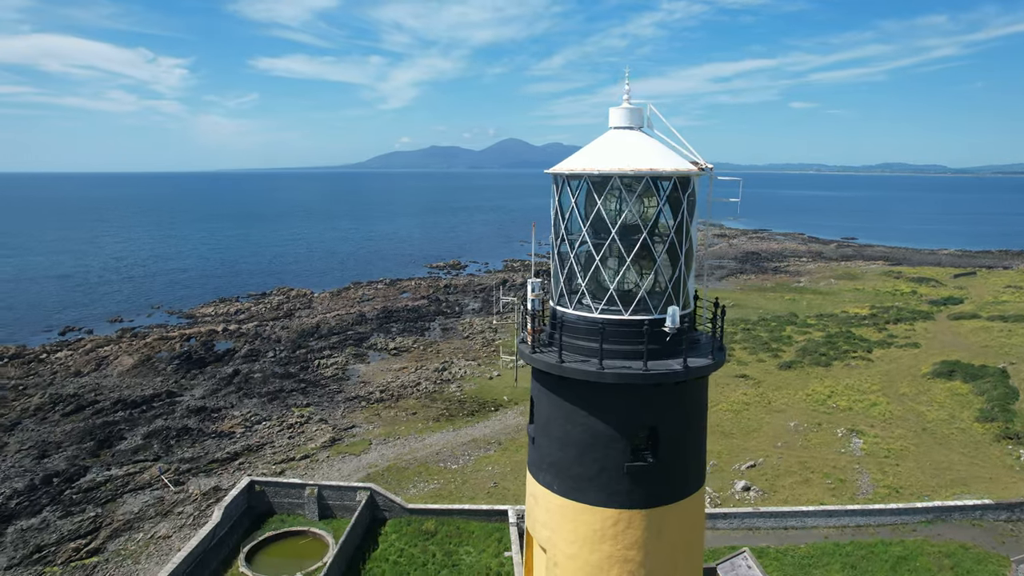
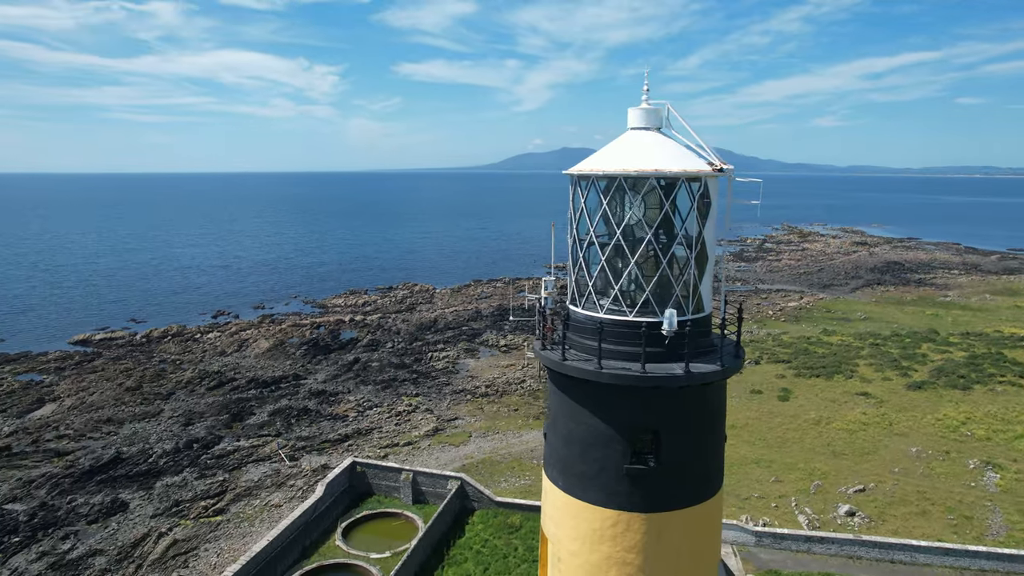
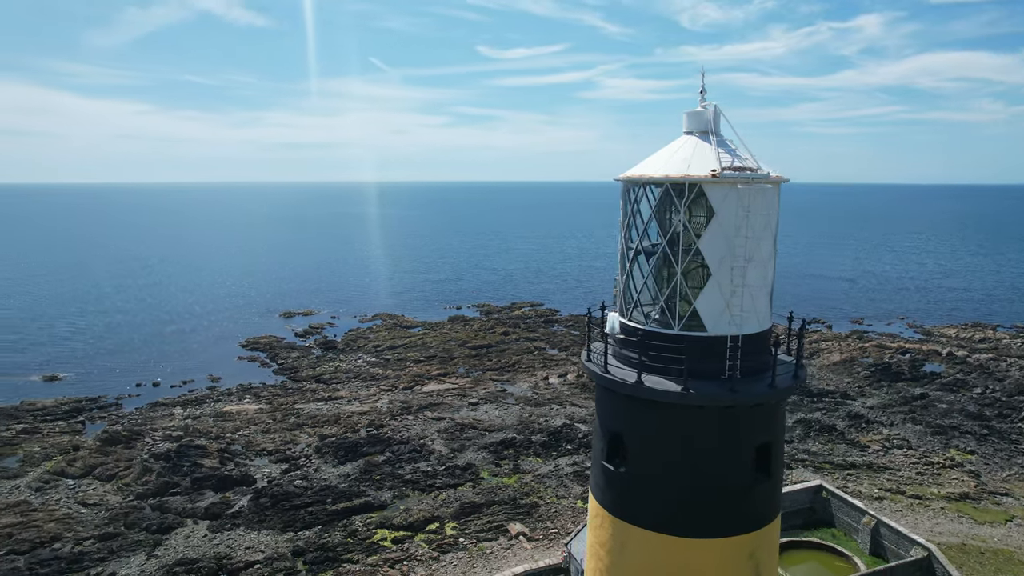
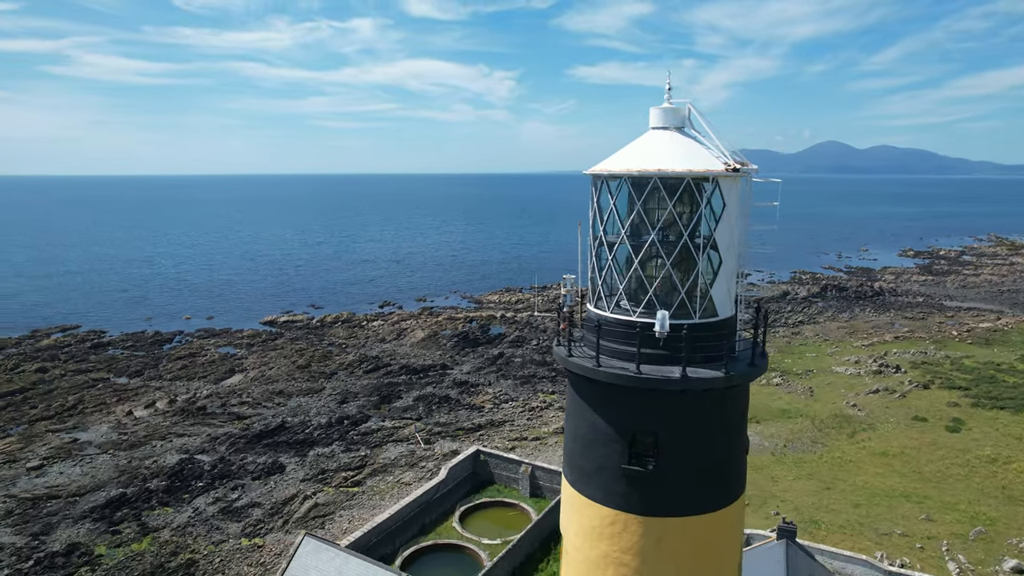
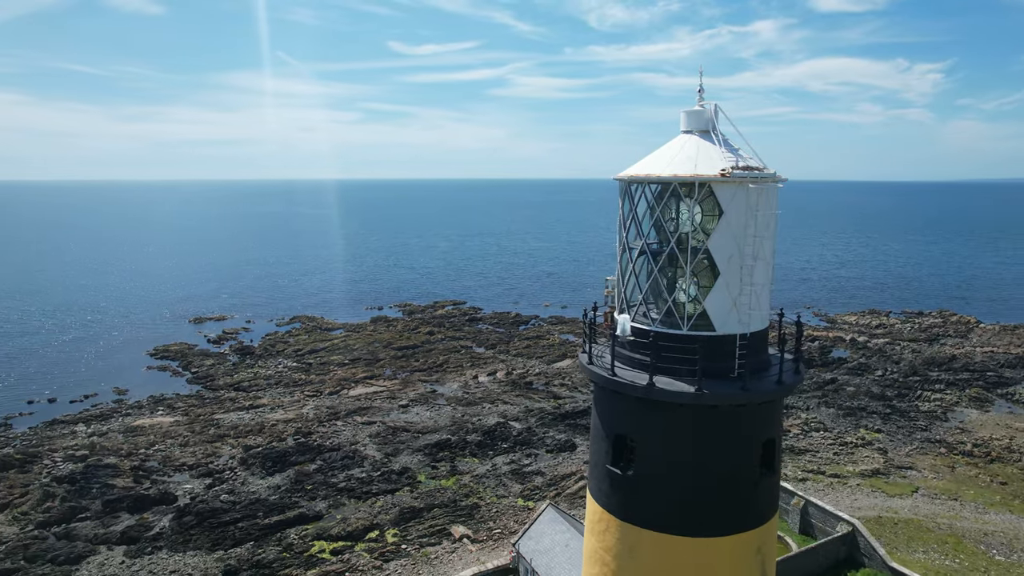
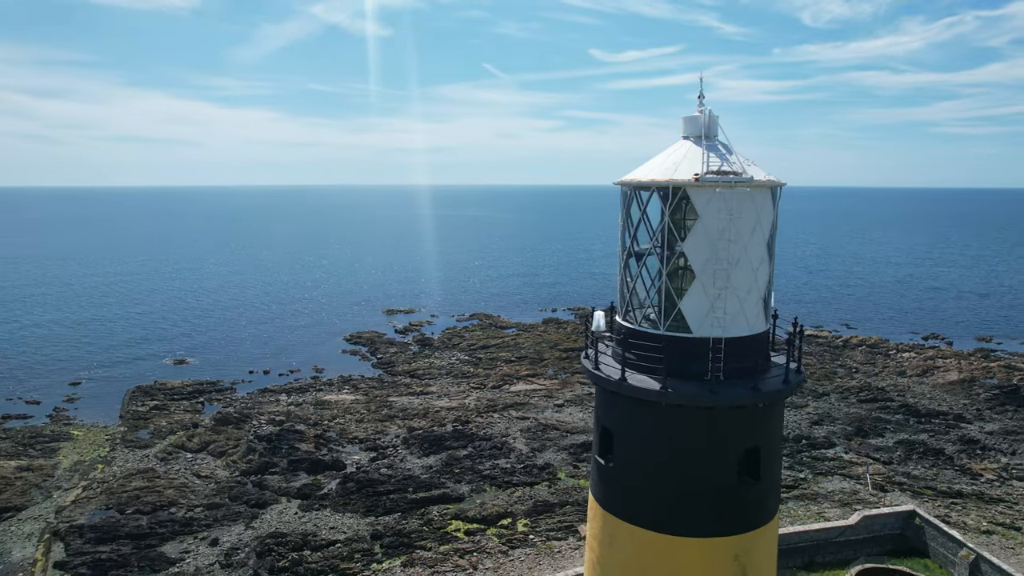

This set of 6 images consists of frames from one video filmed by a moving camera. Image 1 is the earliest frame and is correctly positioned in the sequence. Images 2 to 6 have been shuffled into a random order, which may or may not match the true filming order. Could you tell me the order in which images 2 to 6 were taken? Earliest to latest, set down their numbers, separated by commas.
2, 4, 5, 3, 6
